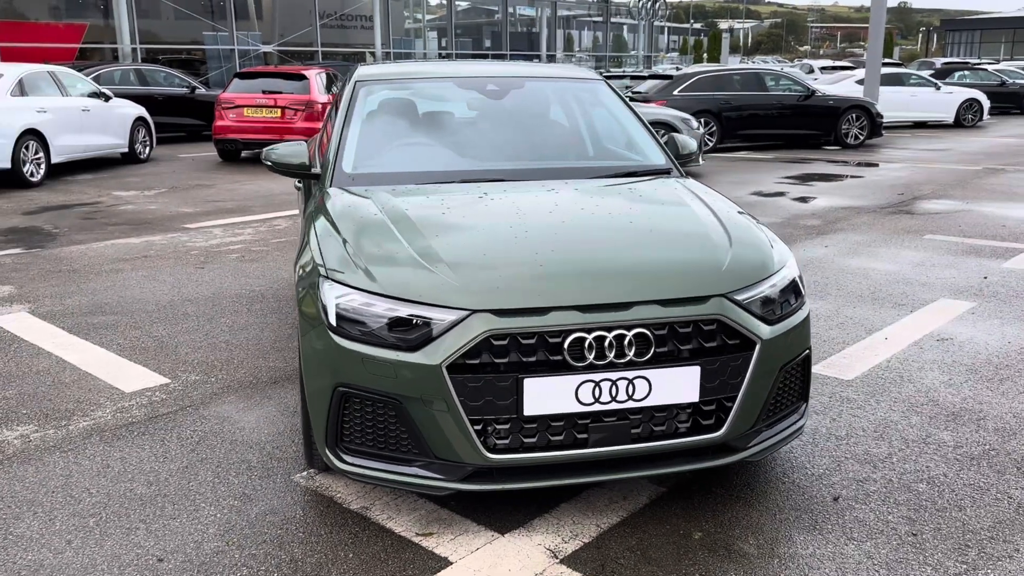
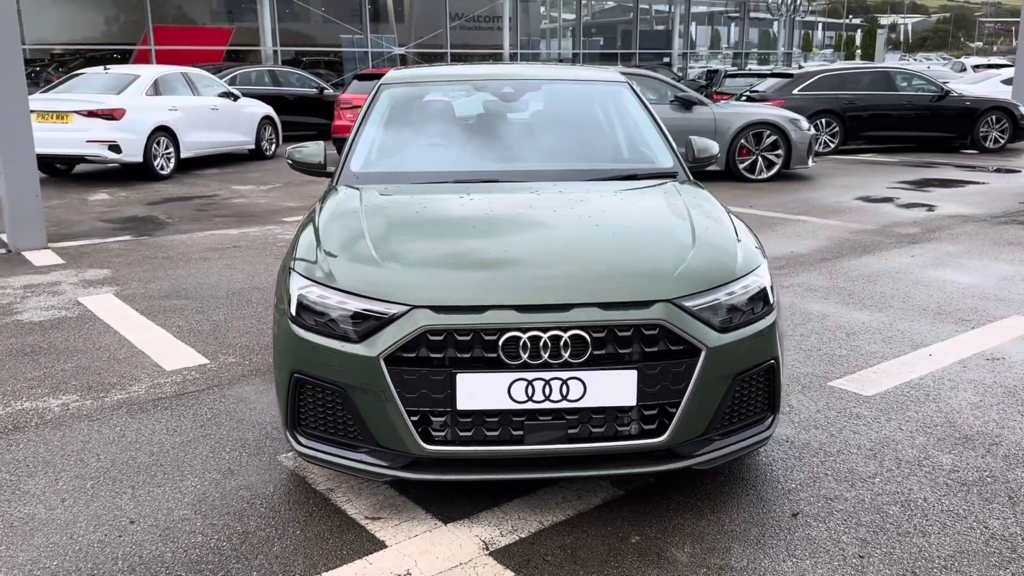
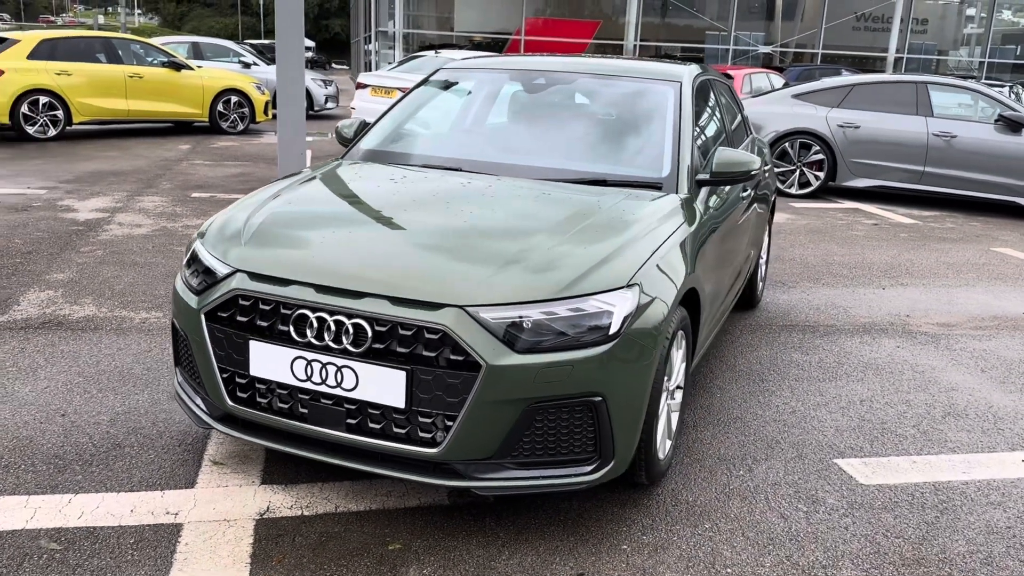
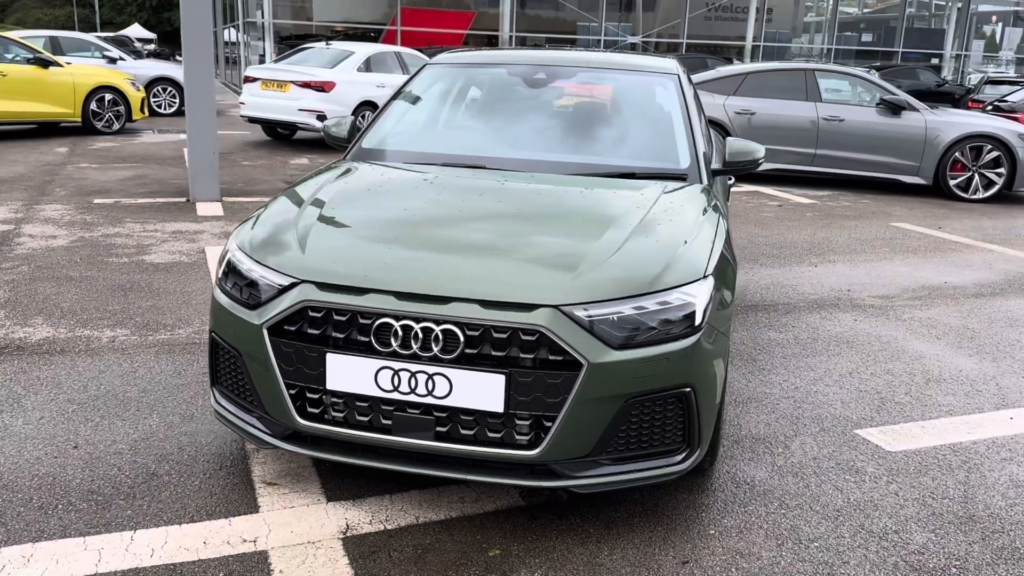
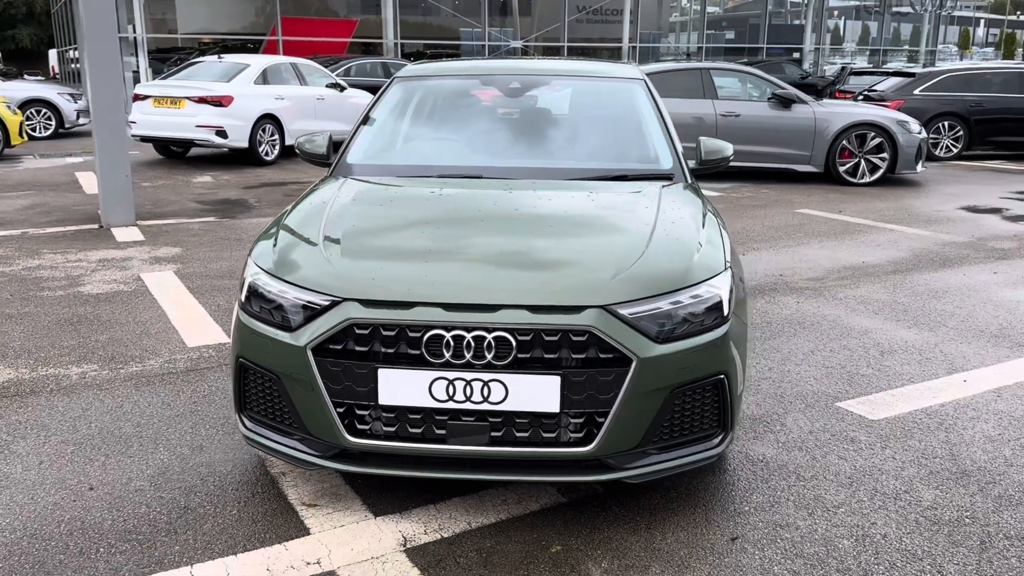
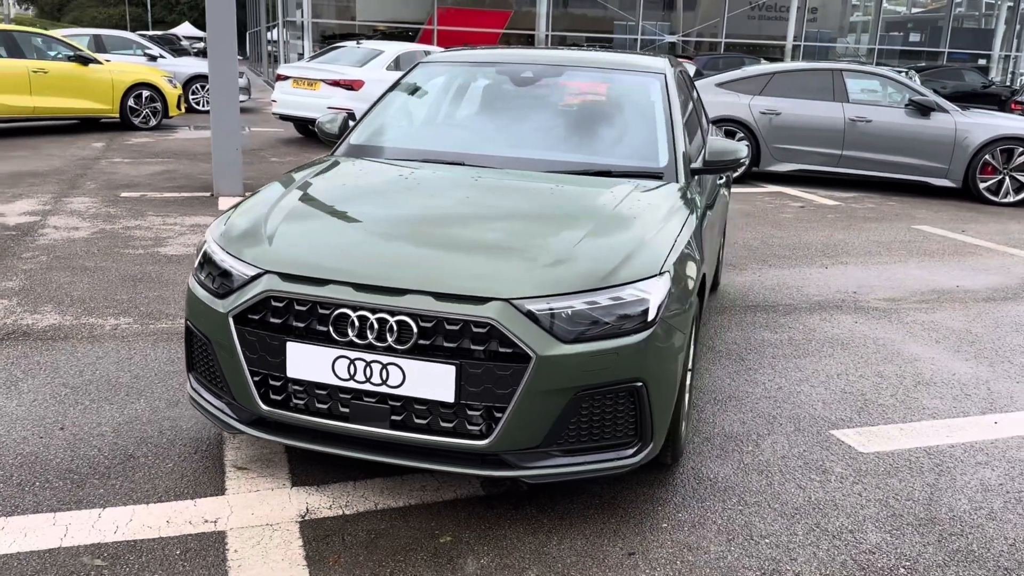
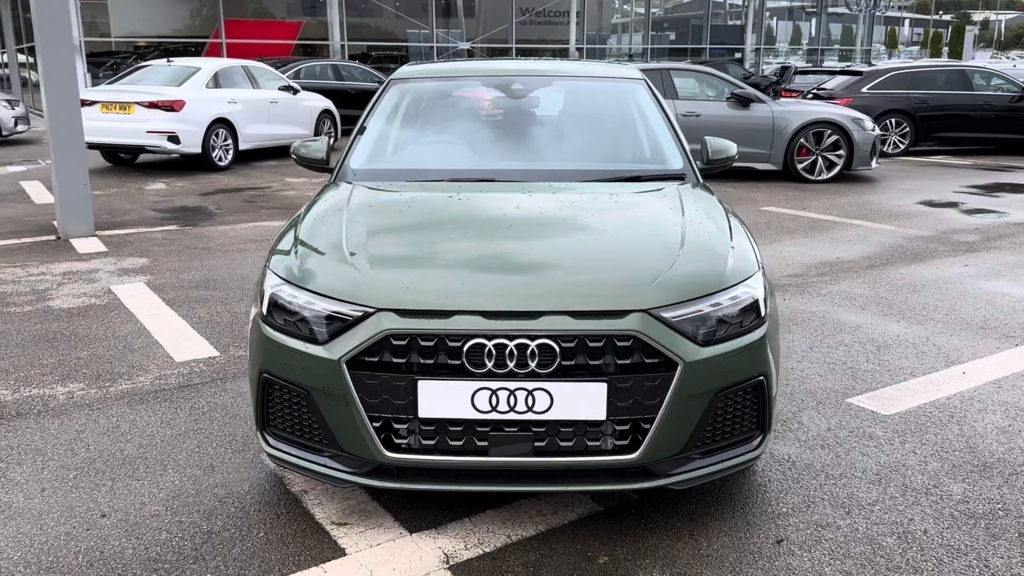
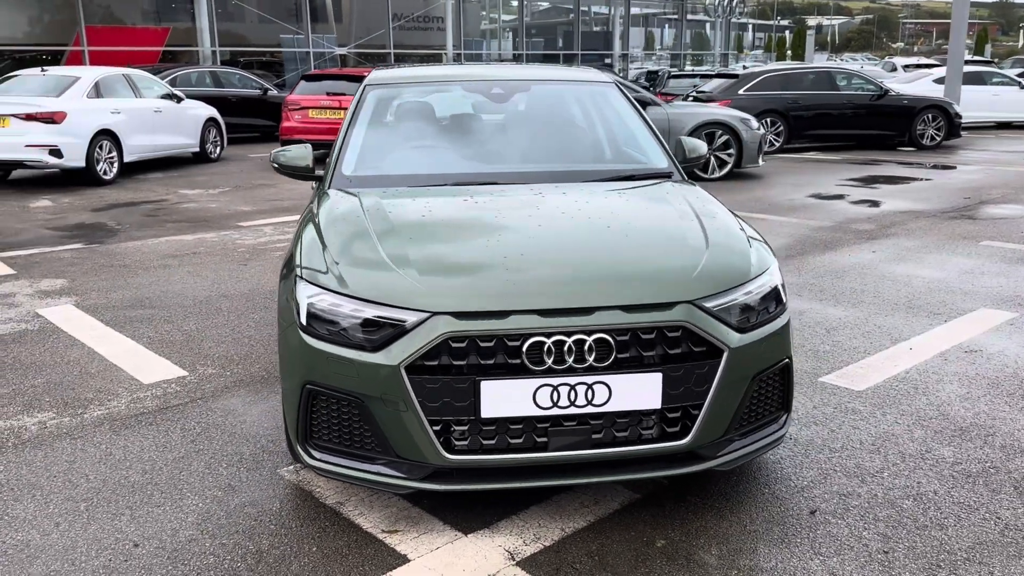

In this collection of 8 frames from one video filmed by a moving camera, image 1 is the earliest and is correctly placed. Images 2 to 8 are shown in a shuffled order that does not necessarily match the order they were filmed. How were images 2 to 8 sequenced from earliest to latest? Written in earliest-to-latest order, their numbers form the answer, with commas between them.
8, 2, 7, 5, 4, 6, 3
